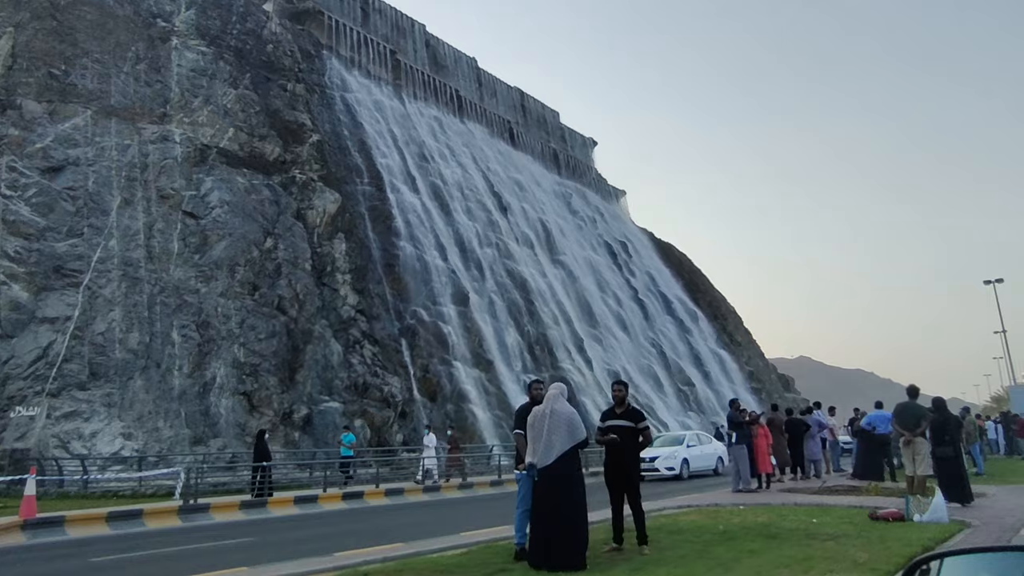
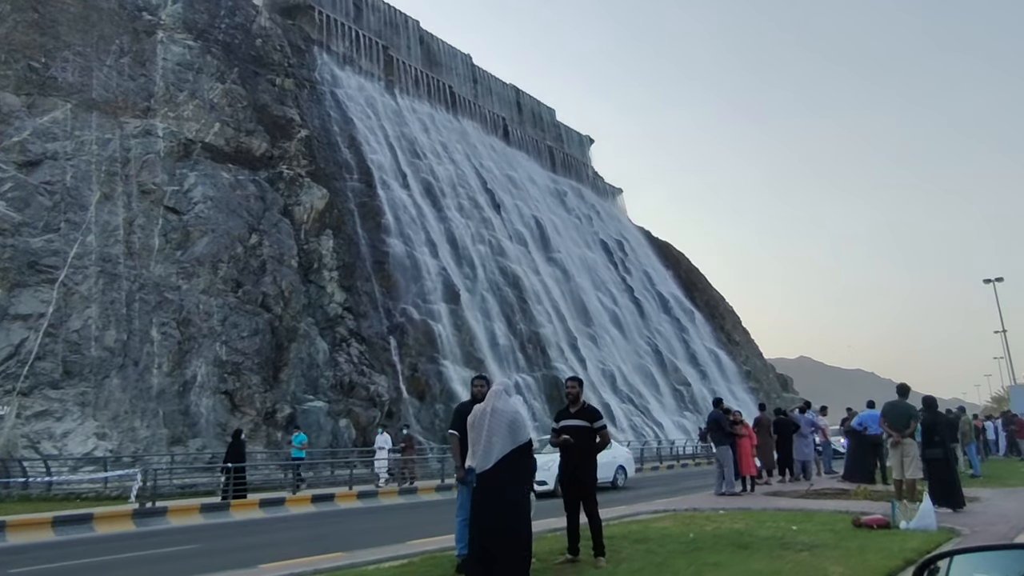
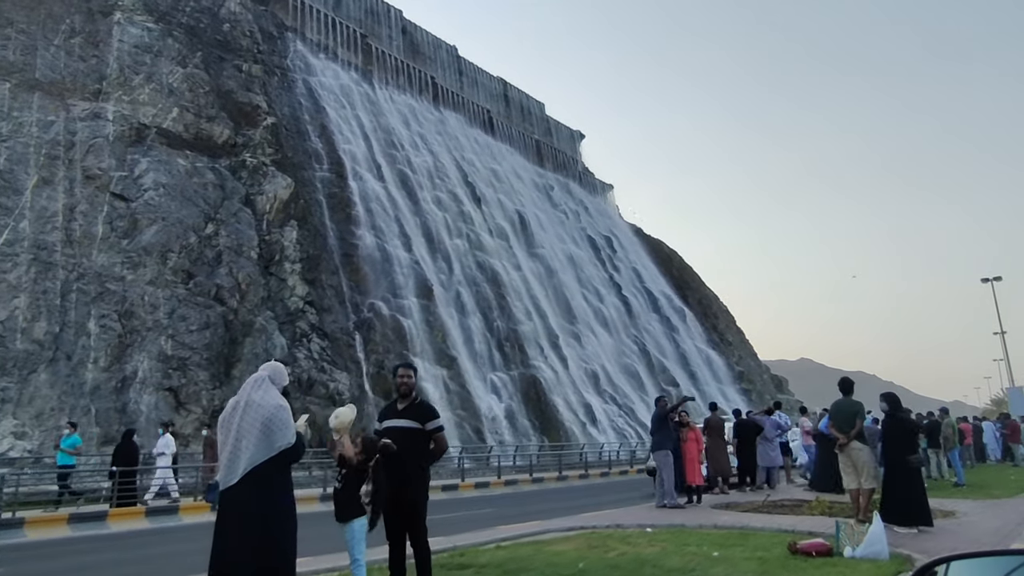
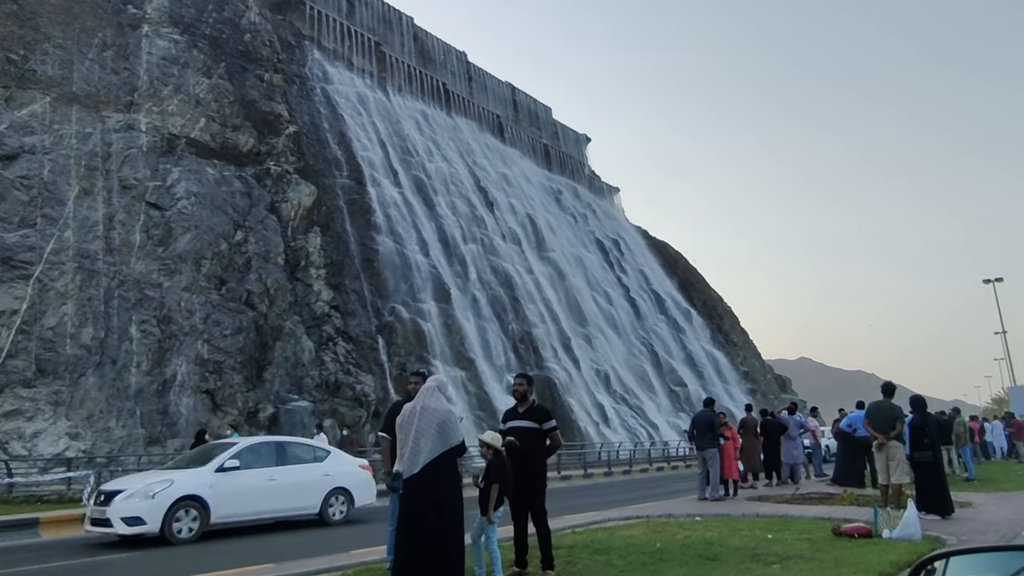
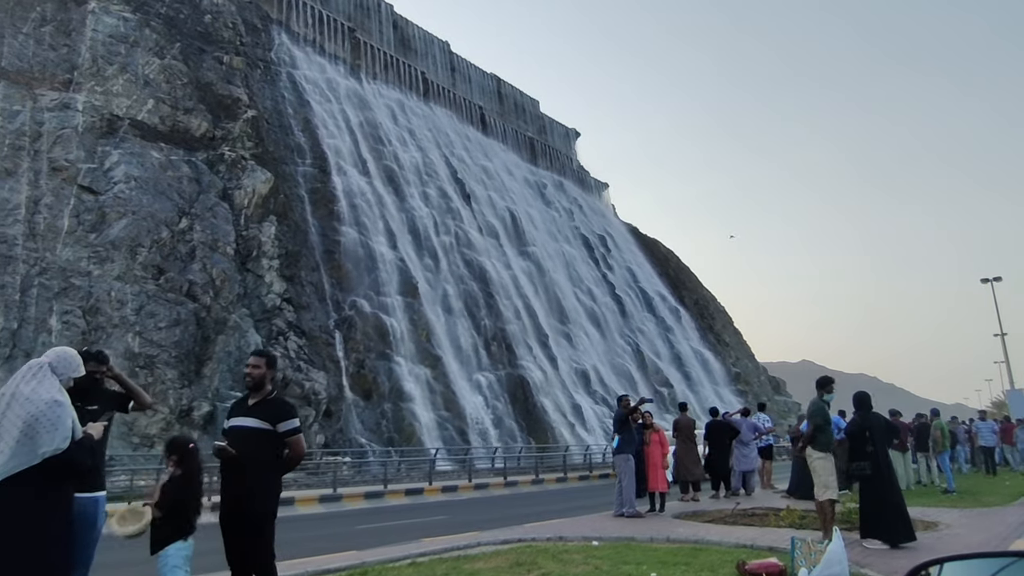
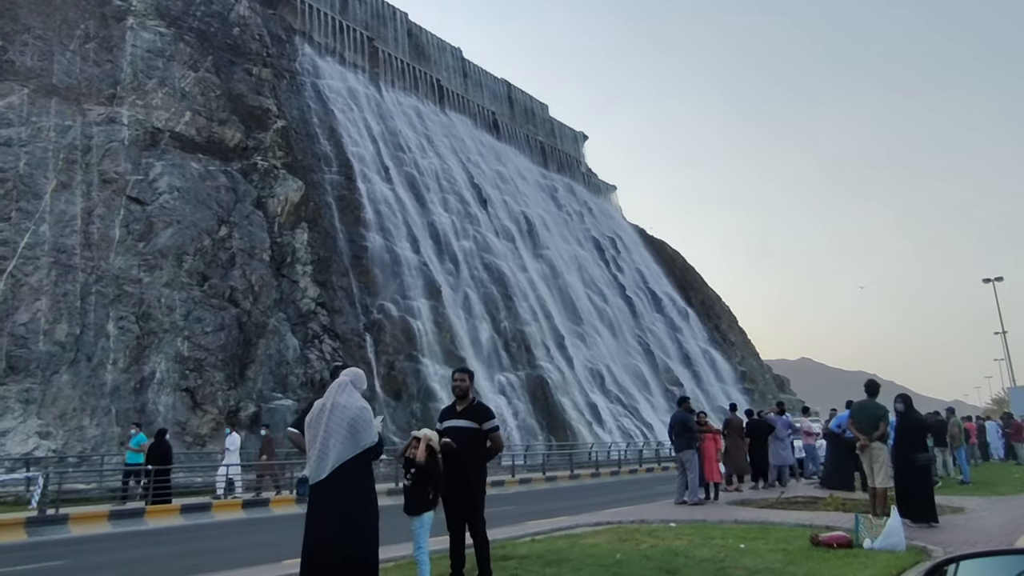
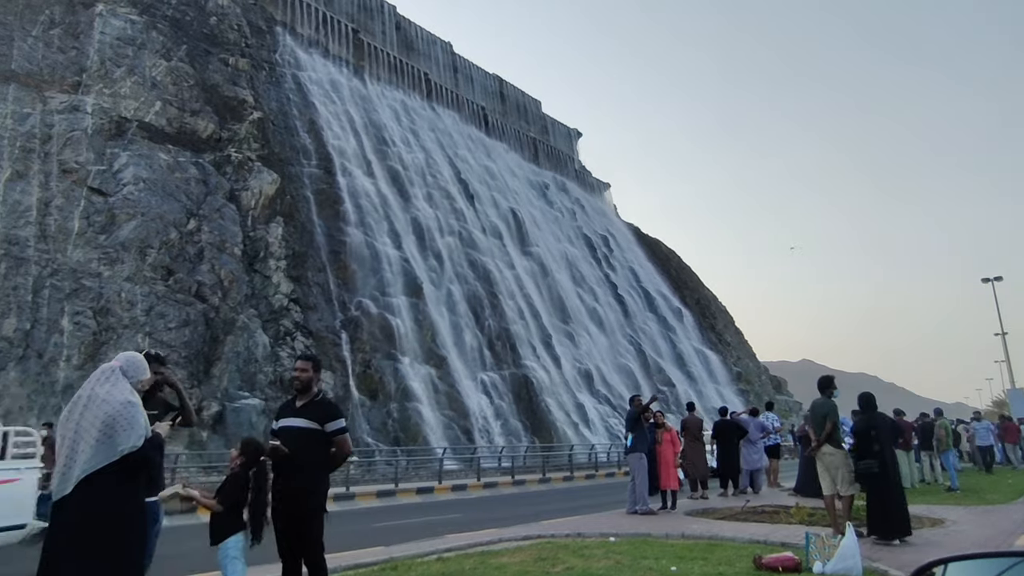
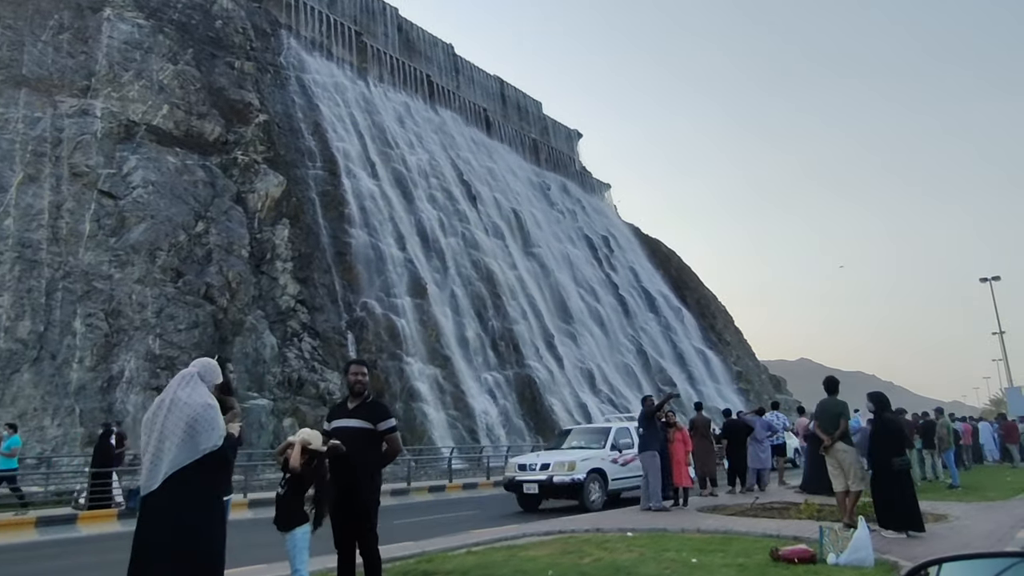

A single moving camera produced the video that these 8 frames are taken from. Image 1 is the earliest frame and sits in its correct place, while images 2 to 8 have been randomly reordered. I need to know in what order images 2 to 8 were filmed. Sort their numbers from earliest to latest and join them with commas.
2, 4, 6, 3, 8, 7, 5
